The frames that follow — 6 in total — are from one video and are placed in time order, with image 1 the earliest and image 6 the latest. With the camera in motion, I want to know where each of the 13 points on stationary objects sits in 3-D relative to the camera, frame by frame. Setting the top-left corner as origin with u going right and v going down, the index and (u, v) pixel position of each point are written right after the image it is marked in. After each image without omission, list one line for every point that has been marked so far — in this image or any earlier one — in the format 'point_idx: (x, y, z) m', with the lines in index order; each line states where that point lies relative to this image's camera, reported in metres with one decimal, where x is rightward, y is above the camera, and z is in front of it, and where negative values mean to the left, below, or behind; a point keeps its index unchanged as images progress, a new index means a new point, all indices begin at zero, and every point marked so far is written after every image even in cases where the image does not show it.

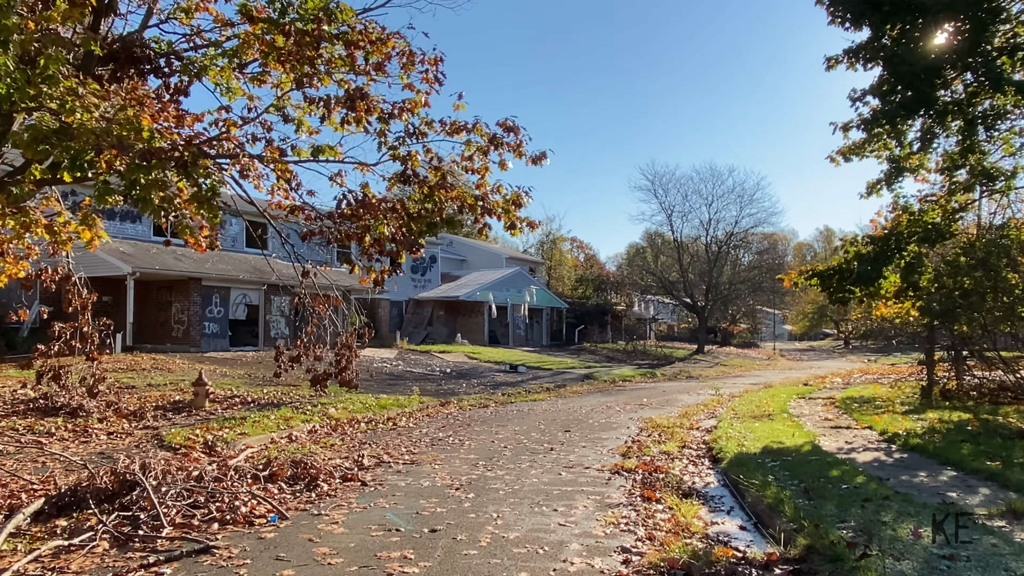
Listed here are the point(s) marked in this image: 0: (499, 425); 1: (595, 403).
0: (-0.2, -2.3, +12.0) m
1: (+2.0, -2.7, +16.6) m
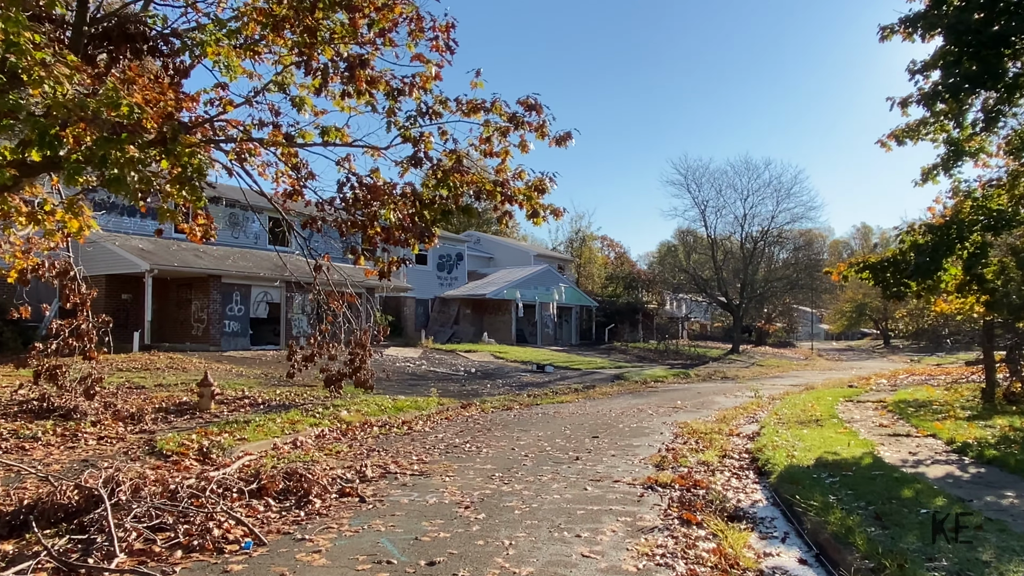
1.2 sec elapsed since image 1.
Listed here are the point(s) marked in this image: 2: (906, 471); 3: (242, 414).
0: (+0.2, -2.2, +11.2) m
1: (+2.5, -2.6, +15.6) m
2: (+3.9, -1.8, +7.1) m
3: (-4.2, -2.0, +11.1) m
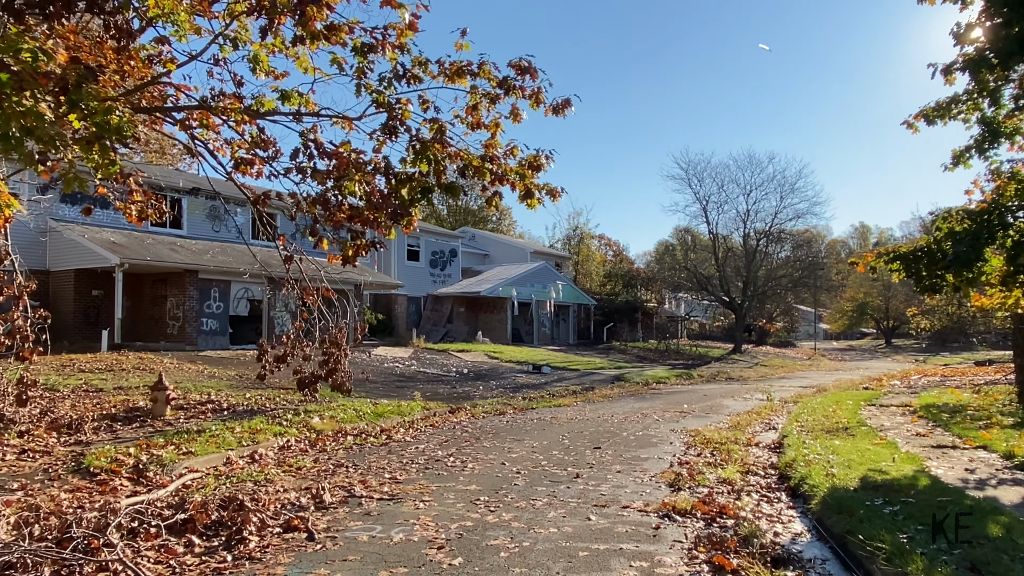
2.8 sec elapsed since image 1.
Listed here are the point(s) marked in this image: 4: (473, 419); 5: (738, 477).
0: (0.0, -2.1, +9.9) m
1: (+2.4, -2.5, +14.4) m
2: (+3.8, -1.7, +5.9) m
3: (-4.4, -1.9, +9.8) m
4: (-0.7, -2.3, +12.5) m
5: (+2.4, -2.0, +7.5) m
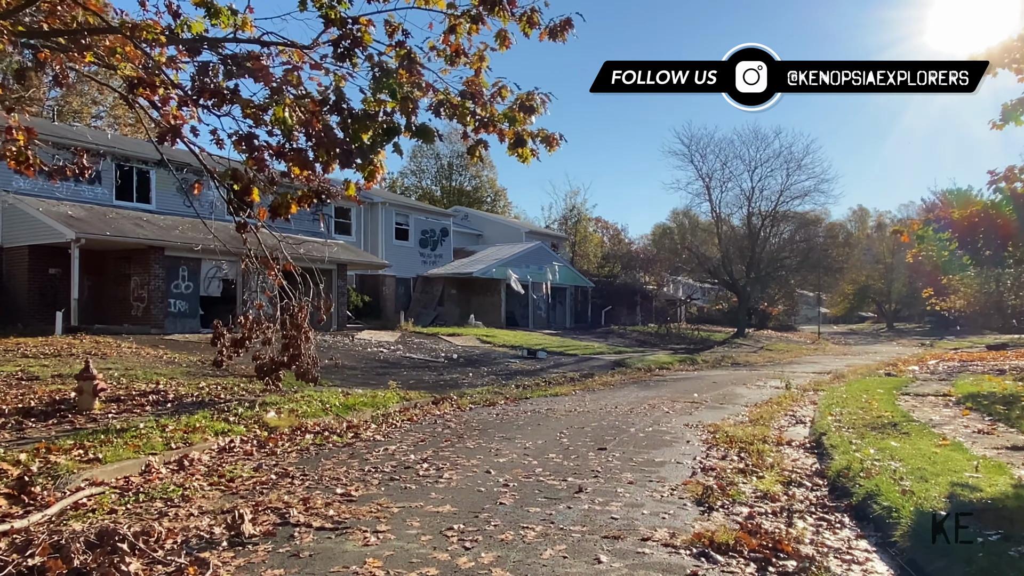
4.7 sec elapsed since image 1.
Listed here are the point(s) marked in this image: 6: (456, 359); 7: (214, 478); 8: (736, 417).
0: (-0.1, -1.8, +8.4) m
1: (+2.2, -2.1, +12.9) m
2: (+3.7, -1.5, +4.4) m
3: (-4.5, -1.5, +8.3) m
4: (-0.8, -1.9, +11.0) m
5: (+2.3, -1.7, +6.0) m
6: (-1.6, -2.0, +19.5) m
7: (-2.6, -1.7, +6.2) m
8: (+3.4, -2.0, +10.6) m
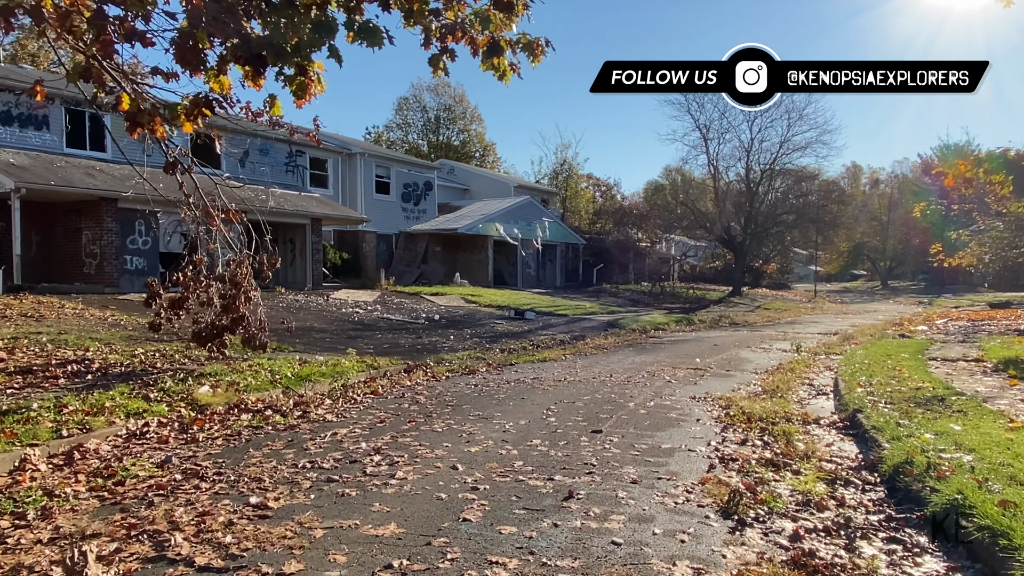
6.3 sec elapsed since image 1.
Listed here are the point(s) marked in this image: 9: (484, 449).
0: (-0.3, -1.3, +7.1) m
1: (+1.9, -1.3, +11.6) m
2: (+3.6, -1.2, +3.1) m
3: (-4.7, -1.0, +6.9) m
4: (-1.1, -1.3, +9.7) m
5: (+2.1, -1.4, +4.7) m
6: (-1.9, -0.8, +18.1) m
7: (-2.8, -1.3, +4.8) m
8: (+3.1, -1.3, +9.4) m
9: (-0.2, -1.3, +5.7) m
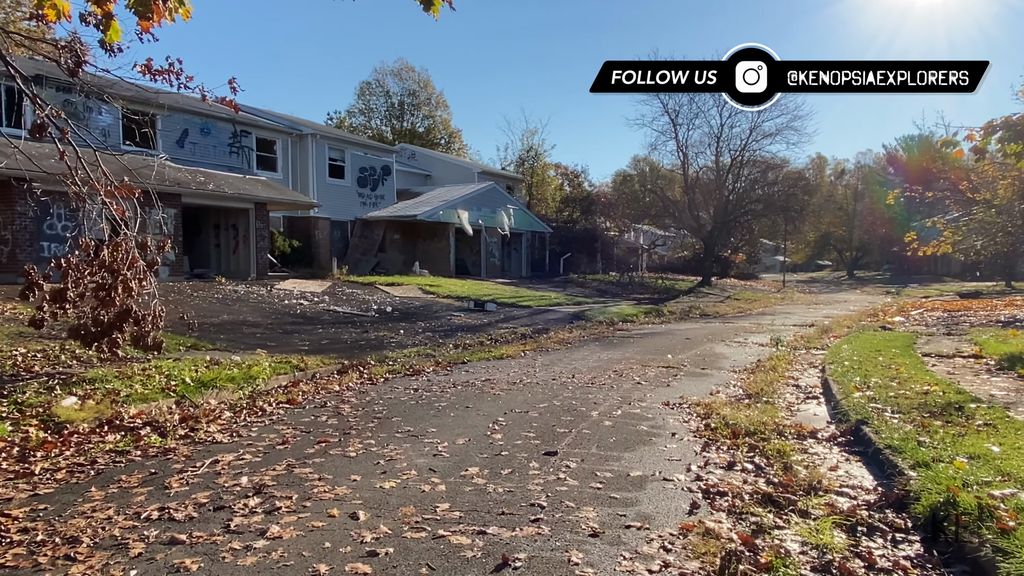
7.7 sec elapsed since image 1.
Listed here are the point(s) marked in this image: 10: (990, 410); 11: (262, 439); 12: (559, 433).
0: (-0.8, -1.2, +5.8) m
1: (+1.2, -1.1, +10.4) m
2: (+3.2, -1.2, +1.9) m
3: (-5.2, -0.9, +5.4) m
4: (-1.7, -1.1, +8.4) m
5: (+1.7, -1.3, +3.5) m
6: (-2.9, -0.6, +16.8) m
7: (-3.2, -1.2, +3.4) m
8: (+2.5, -1.2, +8.2) m
9: (-0.7, -1.2, +4.4) m
10: (+4.1, -1.0, +6.0) m
11: (-1.9, -1.2, +5.5) m
12: (+0.4, -1.2, +5.9) m
